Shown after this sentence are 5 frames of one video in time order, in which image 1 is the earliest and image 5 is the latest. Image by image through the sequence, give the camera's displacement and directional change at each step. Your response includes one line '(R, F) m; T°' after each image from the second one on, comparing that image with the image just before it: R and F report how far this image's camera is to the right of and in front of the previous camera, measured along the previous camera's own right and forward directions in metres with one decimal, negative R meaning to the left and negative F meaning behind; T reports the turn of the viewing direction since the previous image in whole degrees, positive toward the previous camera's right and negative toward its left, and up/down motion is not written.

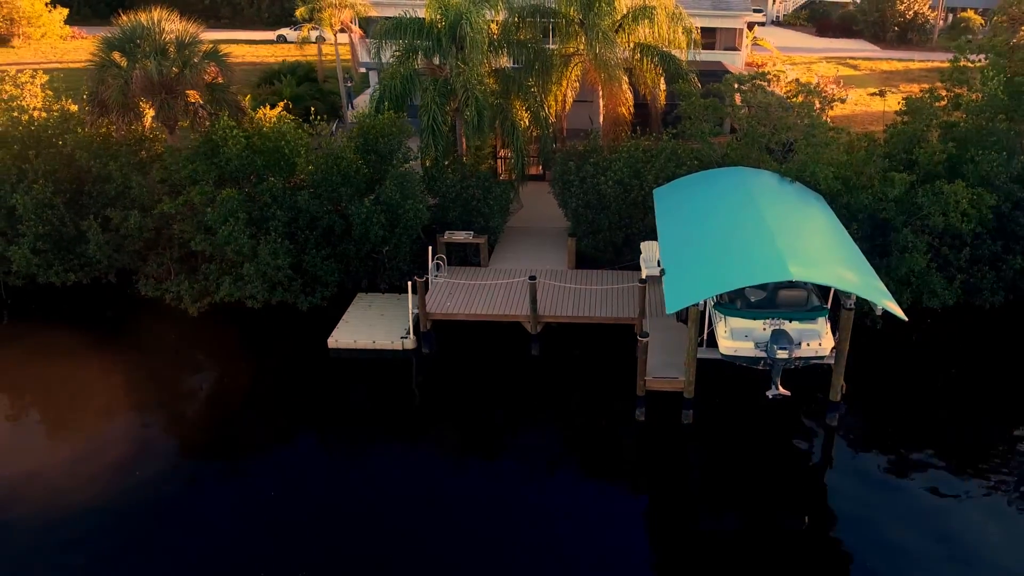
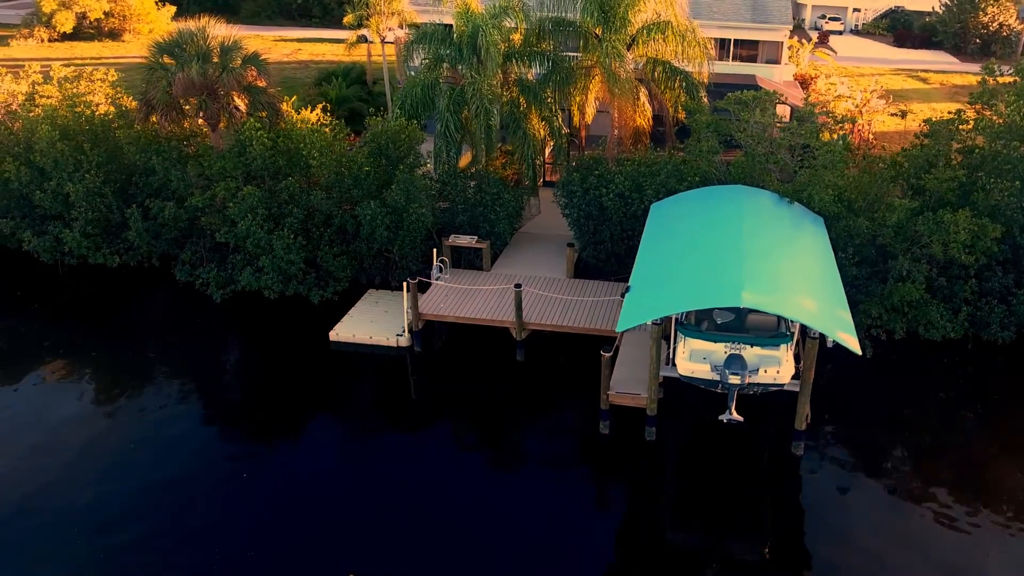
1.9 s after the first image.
(+2.6, -0.3) m; -8°
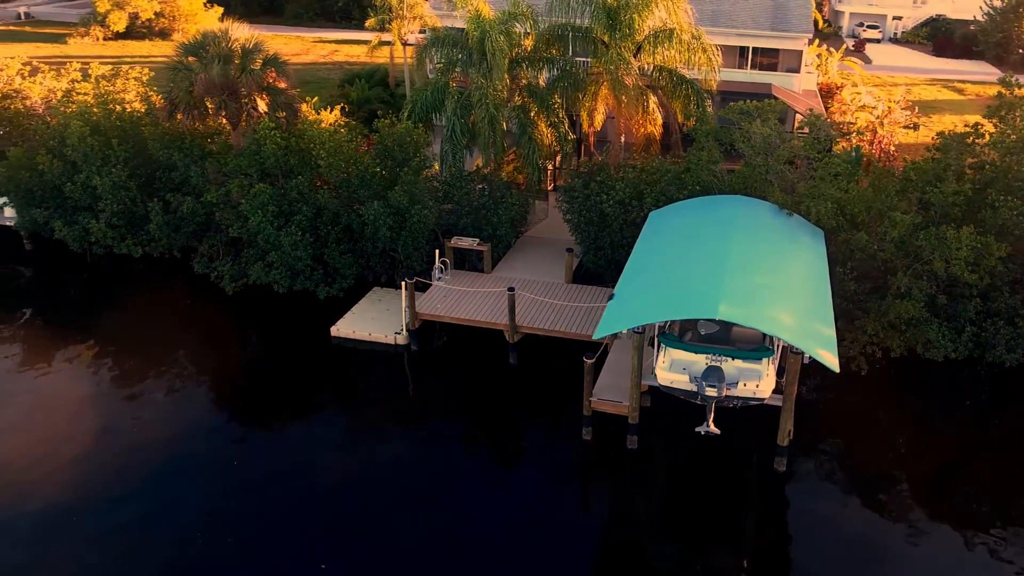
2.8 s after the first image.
(+1.2, -0.1) m; -4°
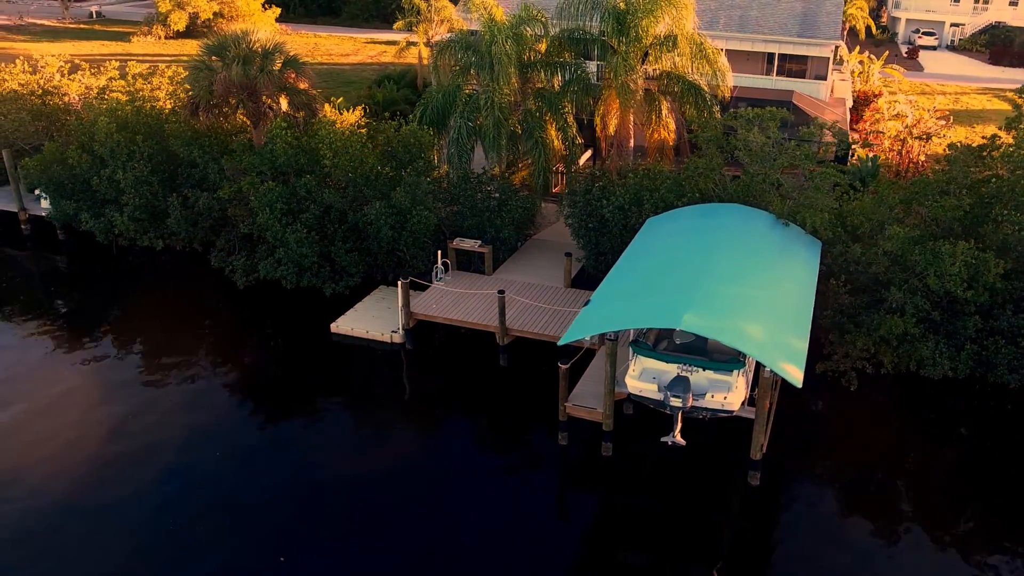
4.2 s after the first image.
(+1.7, 0.0) m; -5°
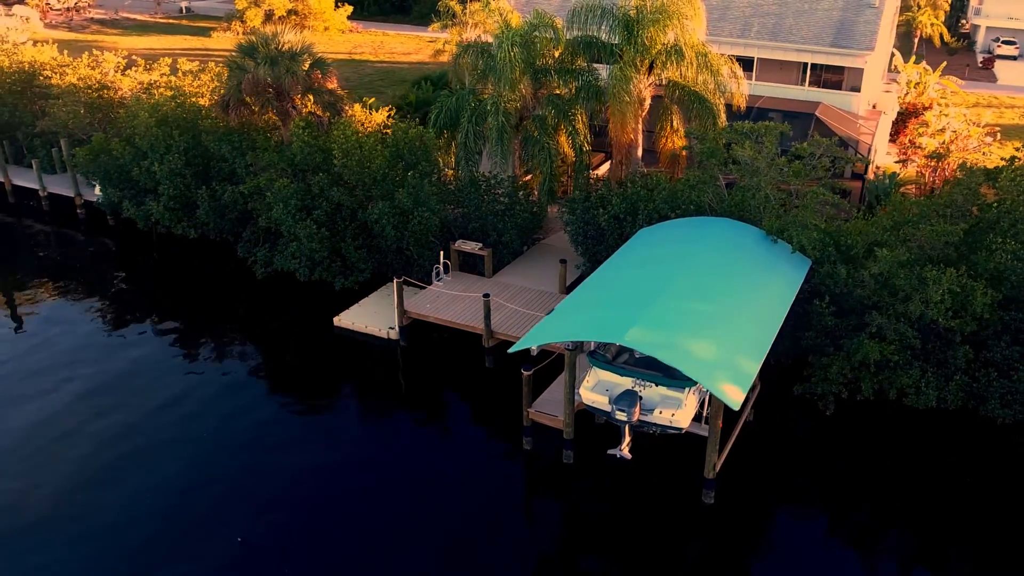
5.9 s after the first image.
(+2.4, -0.1) m; -7°
